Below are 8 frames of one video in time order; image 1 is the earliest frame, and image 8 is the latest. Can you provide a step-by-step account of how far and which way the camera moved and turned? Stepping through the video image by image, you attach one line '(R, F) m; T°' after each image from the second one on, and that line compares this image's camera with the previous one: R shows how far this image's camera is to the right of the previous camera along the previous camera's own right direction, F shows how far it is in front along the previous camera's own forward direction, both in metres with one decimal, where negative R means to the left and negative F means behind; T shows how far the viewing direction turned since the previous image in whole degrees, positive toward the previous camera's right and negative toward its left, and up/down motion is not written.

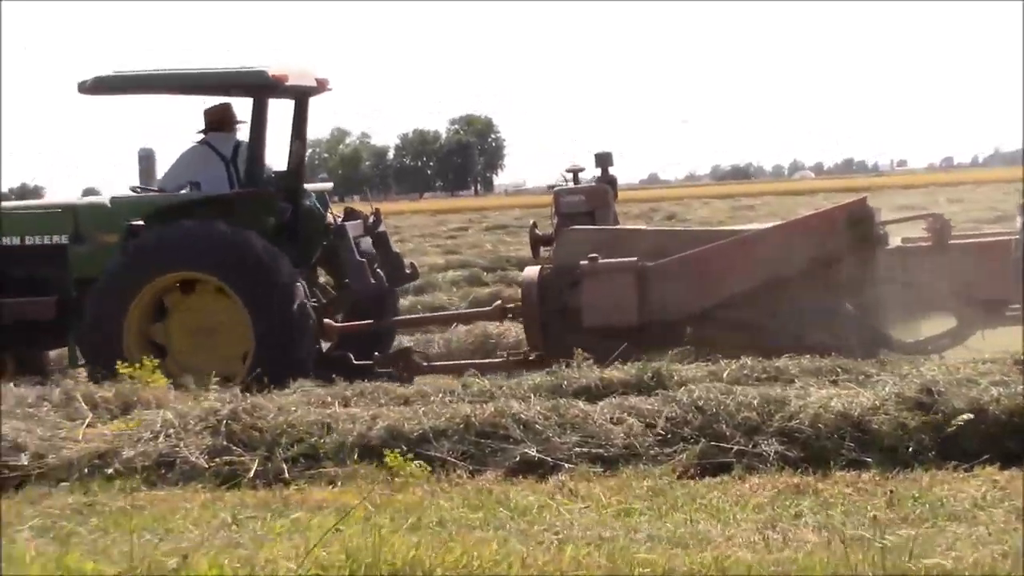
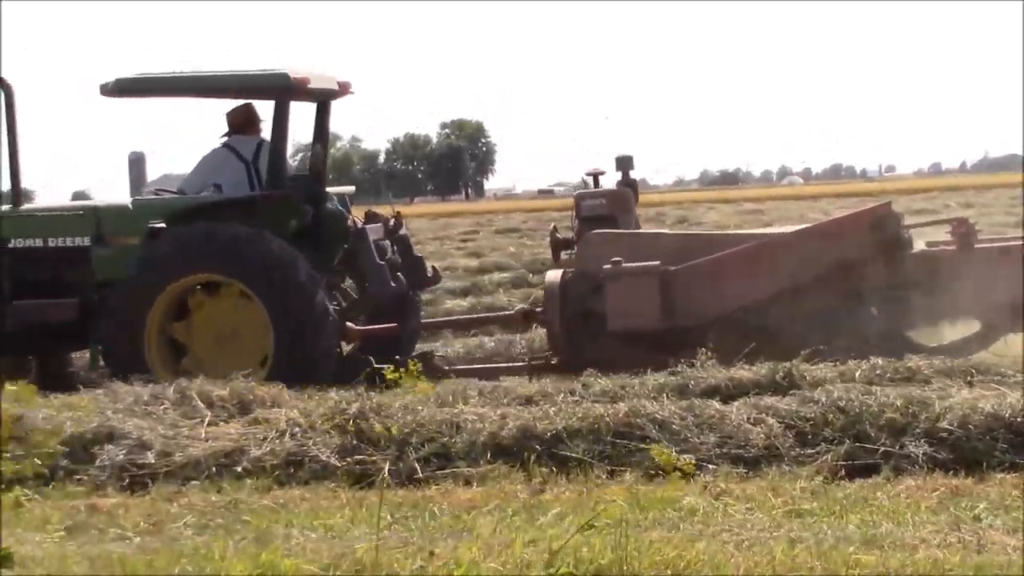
(-0.5, 0.0) m; 0°
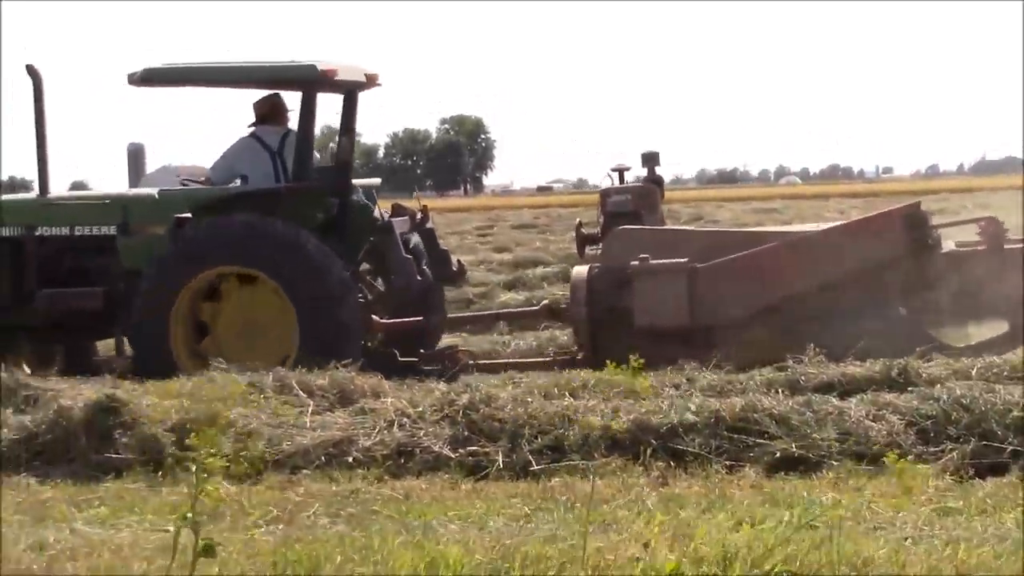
(-0.4, +0.1) m; 0°
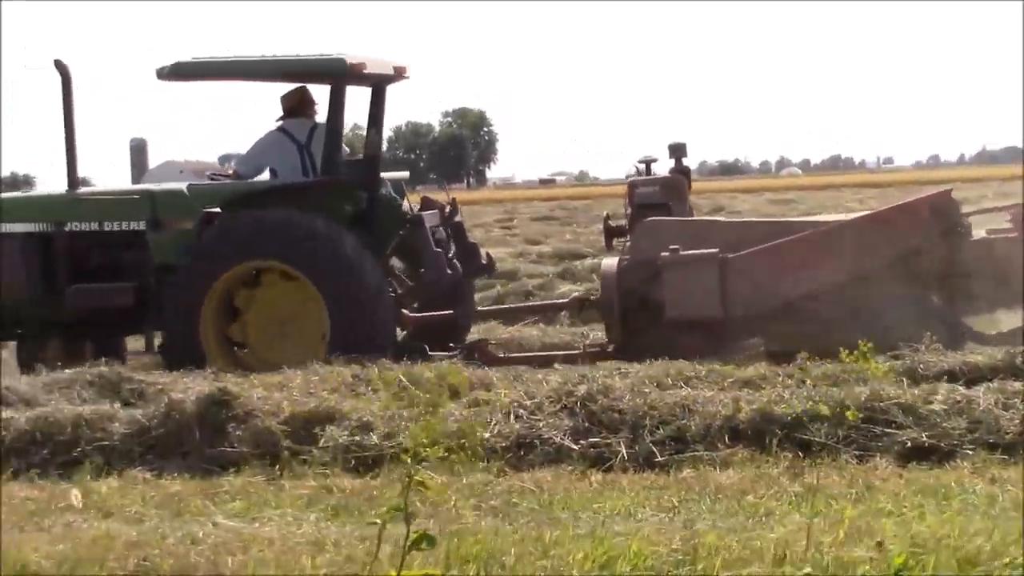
(-0.4, 0.0) m; -1°
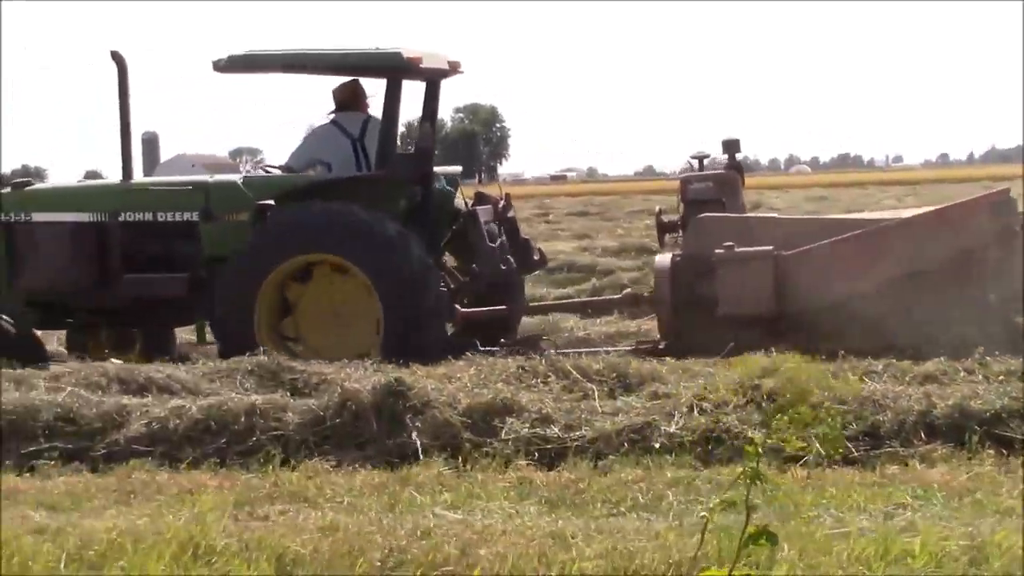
(-0.6, +0.1) m; -1°
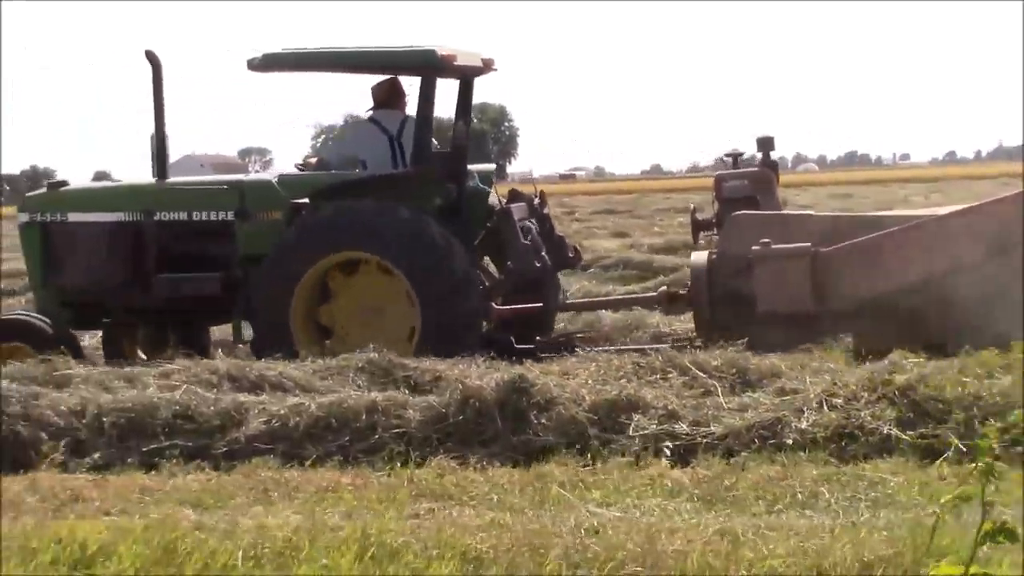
(-0.4, 0.0) m; -1°
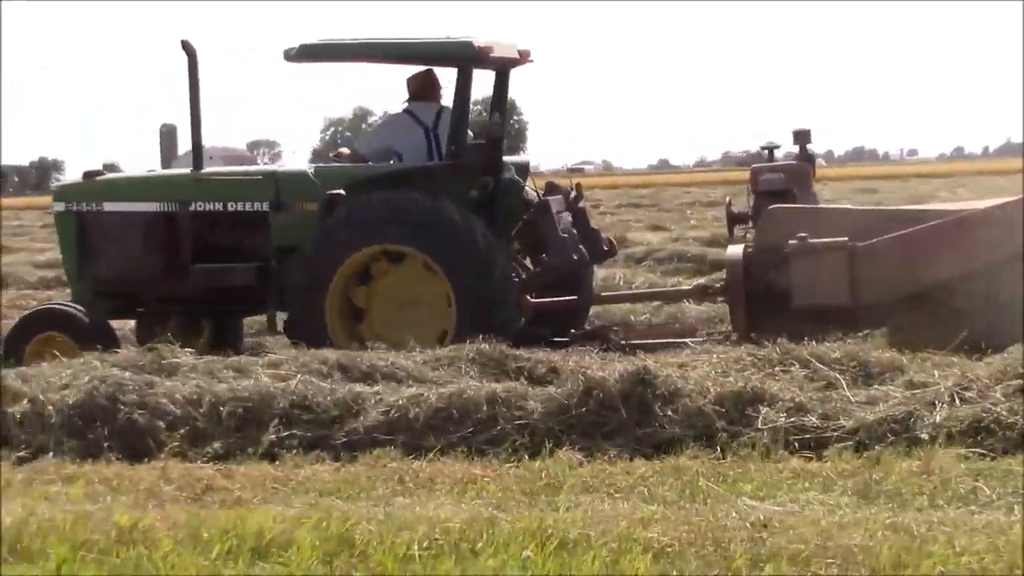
(-0.4, 0.0) m; -1°
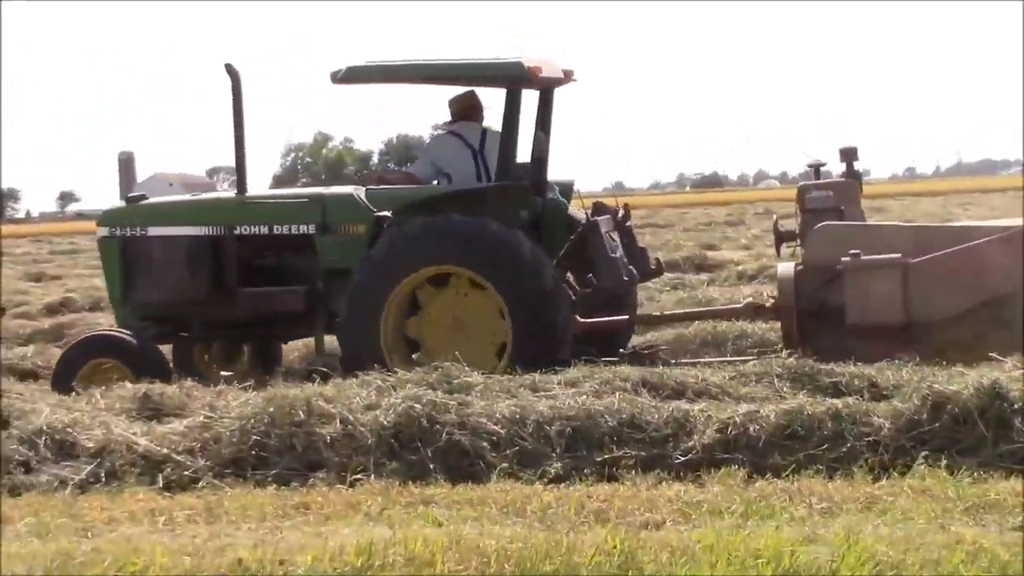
(-1.4, +0.2) m; 0°
